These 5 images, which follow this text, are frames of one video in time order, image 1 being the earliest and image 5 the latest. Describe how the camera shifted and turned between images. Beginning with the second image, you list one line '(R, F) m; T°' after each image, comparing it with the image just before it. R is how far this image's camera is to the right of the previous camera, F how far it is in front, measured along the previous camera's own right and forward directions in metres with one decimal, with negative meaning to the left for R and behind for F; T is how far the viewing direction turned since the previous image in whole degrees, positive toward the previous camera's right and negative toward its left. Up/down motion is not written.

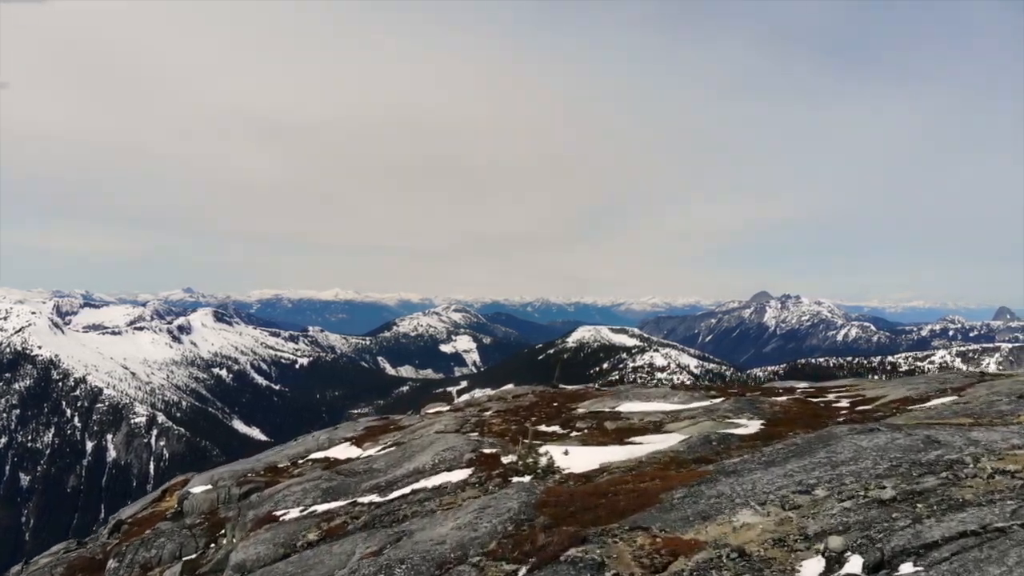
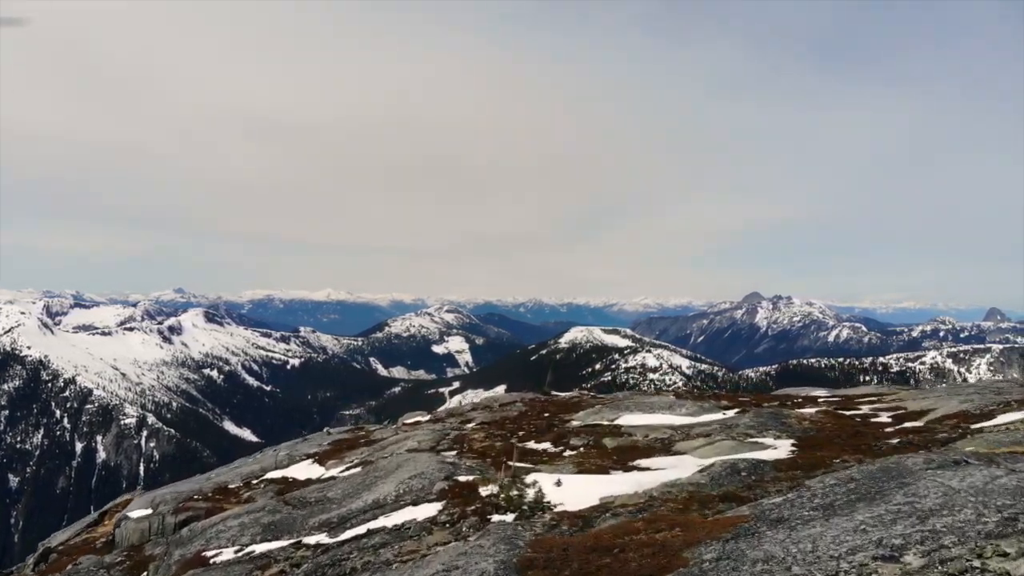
(+2.9, +0.8) m; 0°
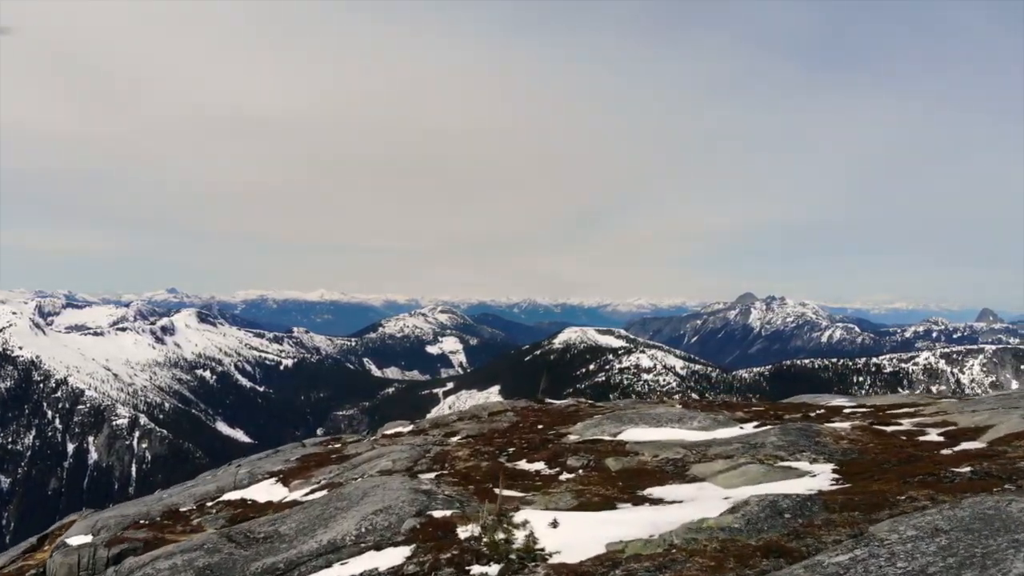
(+2.6, +0.7) m; 0°
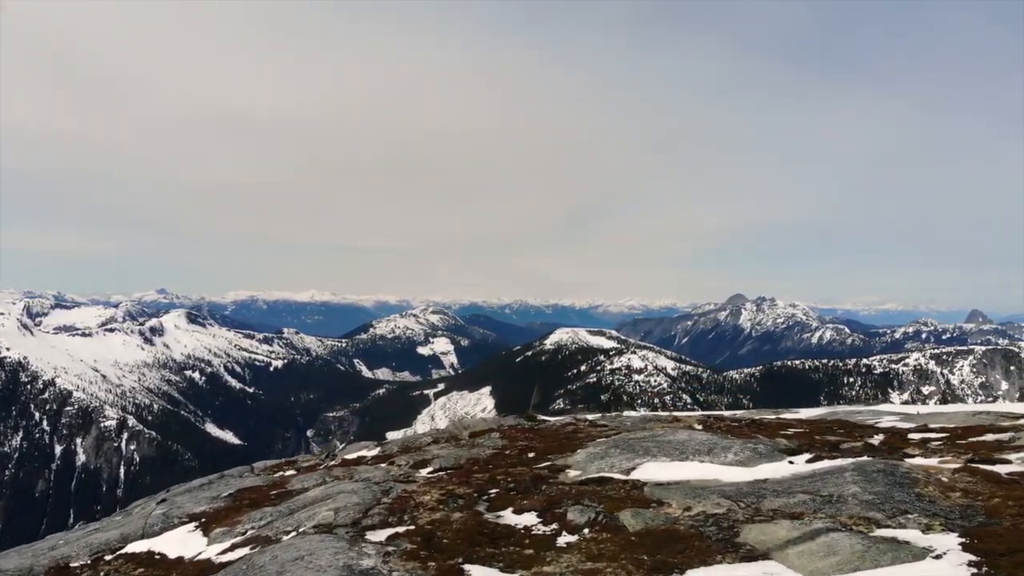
(+3.9, +0.8) m; 0°
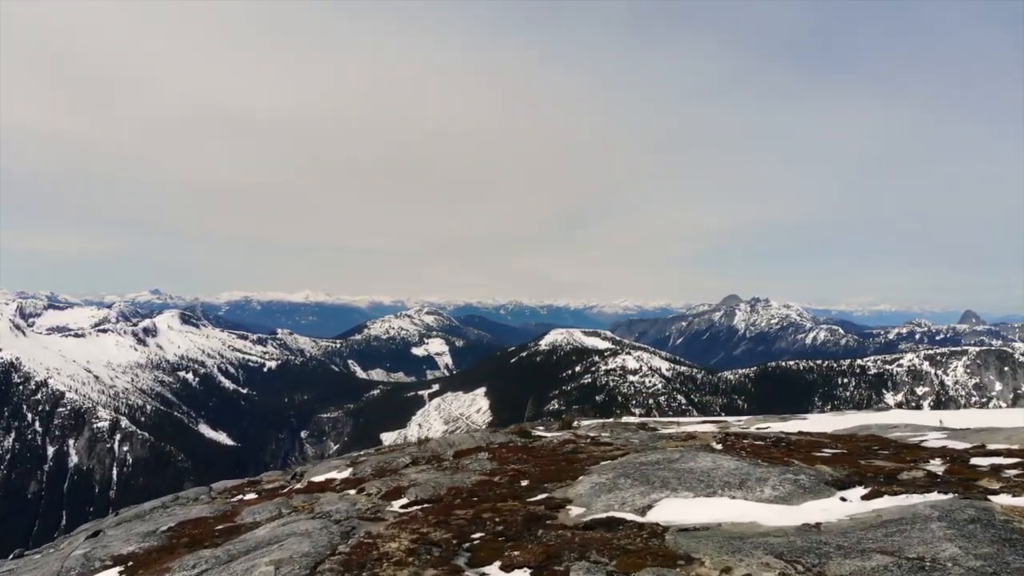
(+2.3, +0.5) m; 0°
